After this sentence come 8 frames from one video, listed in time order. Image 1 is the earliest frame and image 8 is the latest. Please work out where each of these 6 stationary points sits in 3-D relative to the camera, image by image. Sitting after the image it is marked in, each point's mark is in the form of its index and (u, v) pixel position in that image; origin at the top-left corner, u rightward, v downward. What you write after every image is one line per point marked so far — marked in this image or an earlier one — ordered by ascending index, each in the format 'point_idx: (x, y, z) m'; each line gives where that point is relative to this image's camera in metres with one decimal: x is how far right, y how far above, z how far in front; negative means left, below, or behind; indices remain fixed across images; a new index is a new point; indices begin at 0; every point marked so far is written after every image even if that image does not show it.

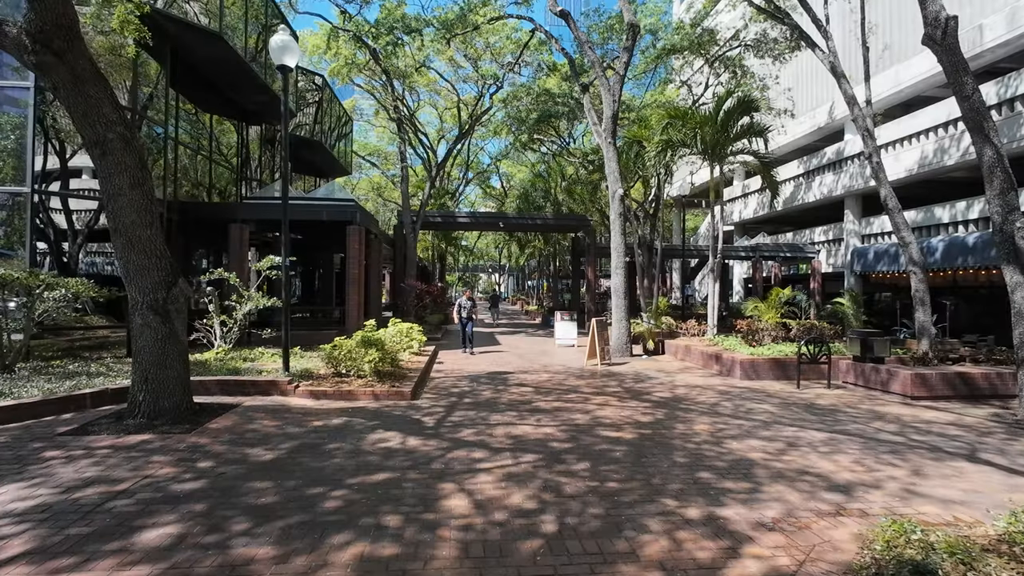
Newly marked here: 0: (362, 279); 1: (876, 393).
0: (-5.1, +0.3, +16.2) m
1: (+7.9, -2.3, +10.5) m
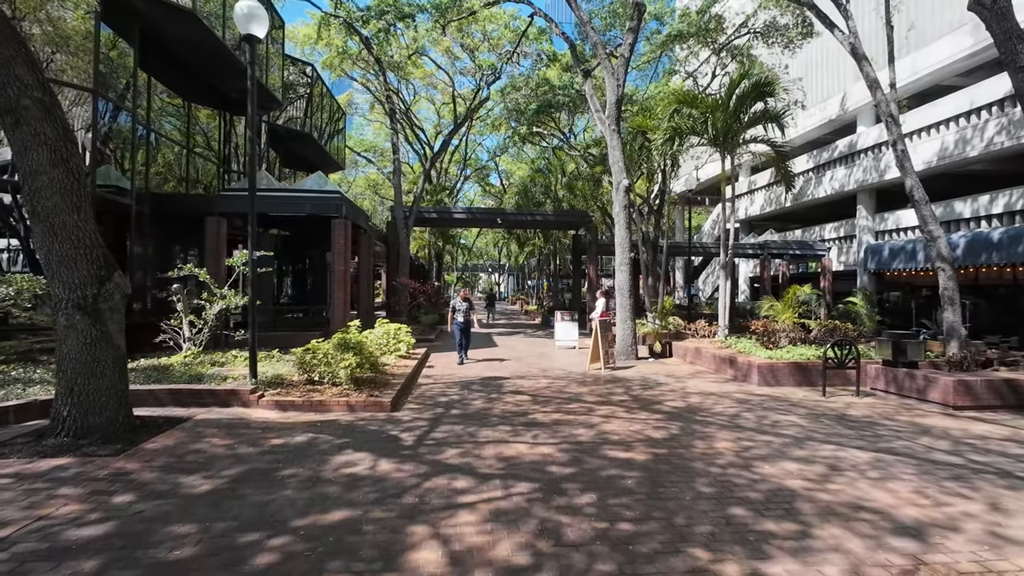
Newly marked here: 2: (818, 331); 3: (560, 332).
0: (-5.2, +0.4, +15.1) m
1: (+7.8, -2.2, +9.5) m
2: (+7.9, -1.1, +12.5) m
3: (+1.8, -1.6, +17.7) m
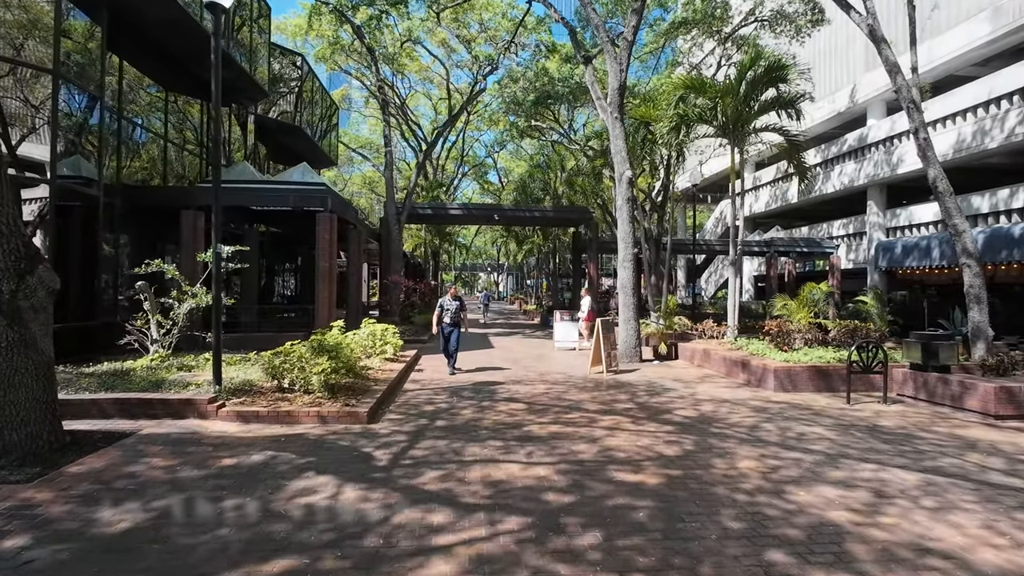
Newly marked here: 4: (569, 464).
0: (-5.3, +0.4, +14.2) m
1: (+7.7, -2.2, +8.6) m
2: (+7.8, -1.1, +11.7) m
3: (+1.7, -1.6, +16.8) m
4: (+0.7, -2.1, +5.6) m
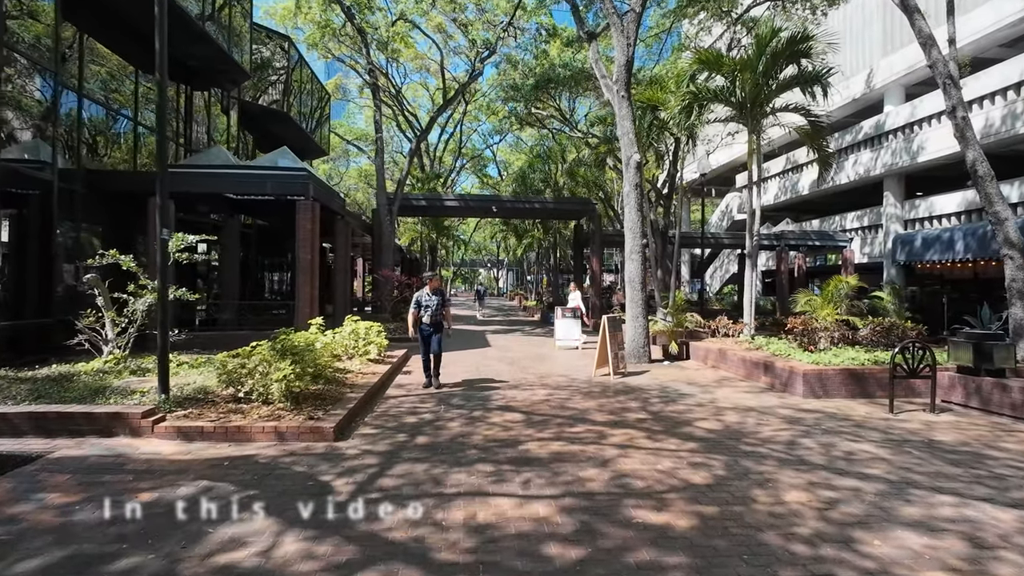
0: (-5.3, +0.6, +13.1) m
1: (+7.7, -2.1, +7.5) m
2: (+7.8, -0.9, +10.5) m
3: (+1.6, -1.4, +15.7) m
4: (+0.6, -2.0, +4.5) m
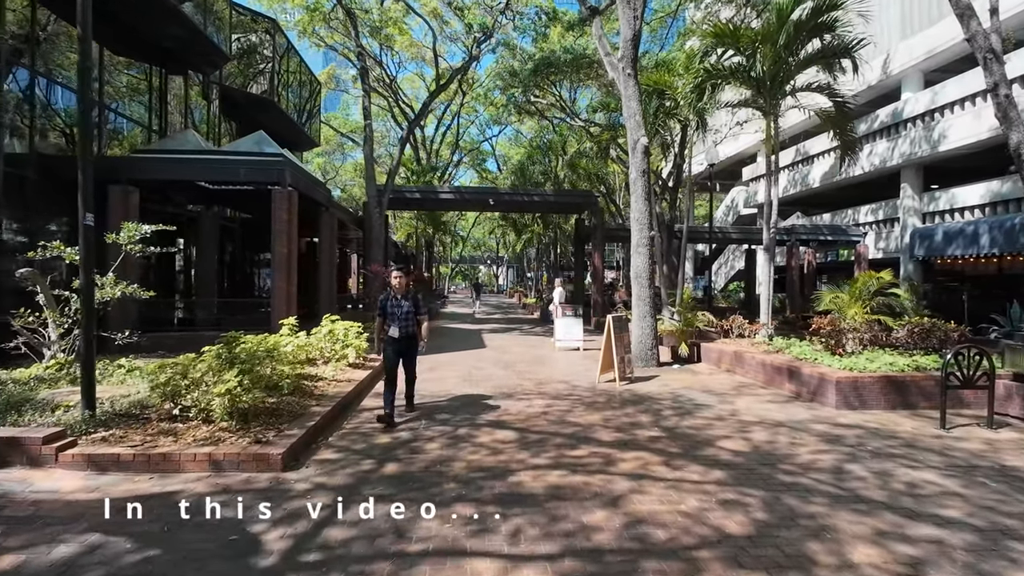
0: (-5.4, +0.7, +12.0) m
1: (+7.6, -2.0, +6.4) m
2: (+7.6, -0.9, +9.5) m
3: (+1.5, -1.3, +14.6) m
4: (+0.5, -1.9, +3.4) m
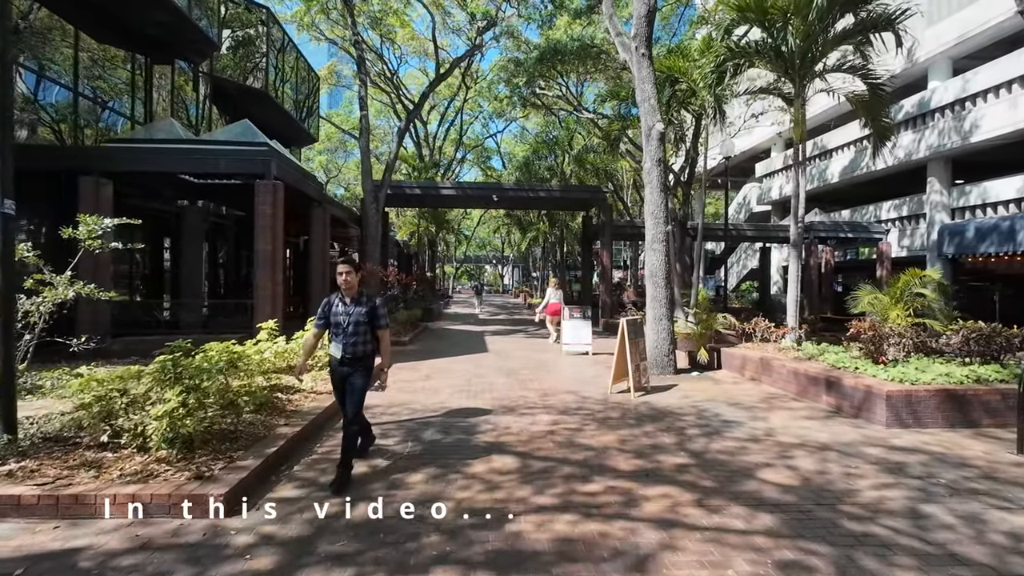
0: (-5.4, +0.6, +11.1) m
1: (+7.6, -2.0, +5.3) m
2: (+7.7, -0.9, +8.4) m
3: (+1.6, -1.3, +13.6) m
4: (+0.4, -1.9, +2.5) m
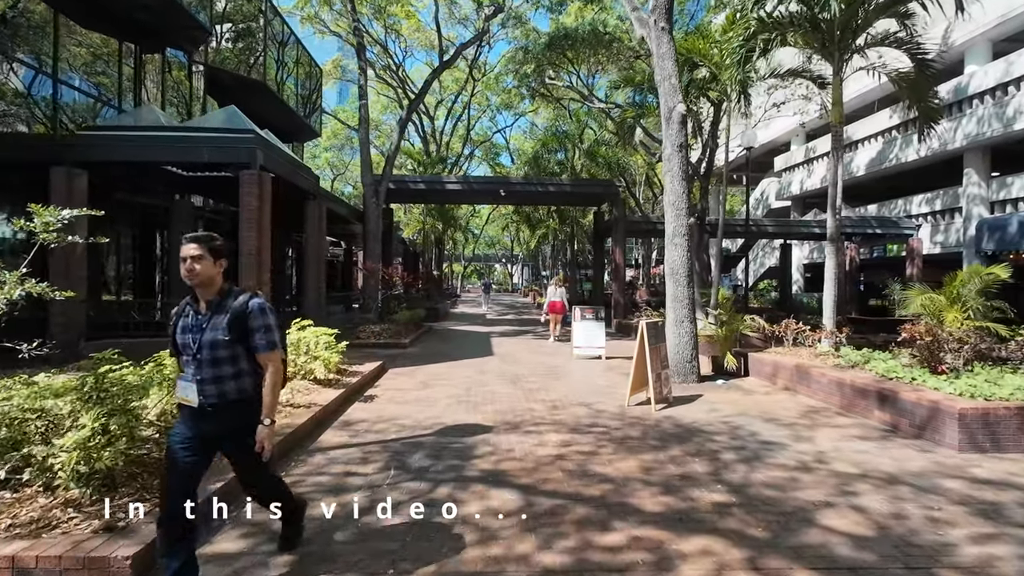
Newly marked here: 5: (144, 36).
0: (-5.2, +0.7, +10.3) m
1: (+7.6, -2.0, +4.2) m
2: (+7.8, -0.8, +7.3) m
3: (+1.8, -1.3, +12.7) m
4: (+0.4, -1.9, +1.5) m
5: (-11.8, +8.1, +15.4) m
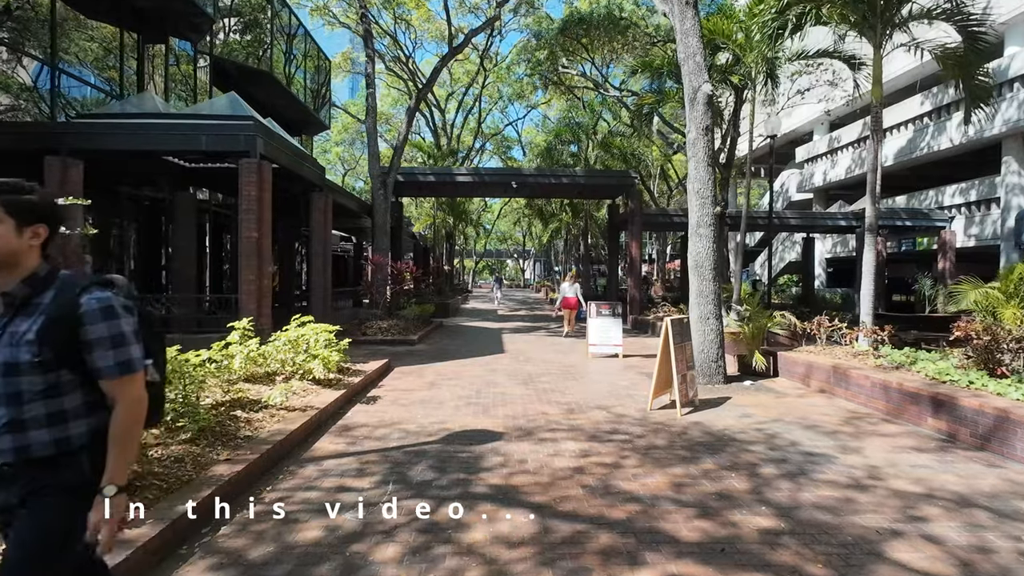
0: (-5.0, +0.8, +9.8) m
1: (+7.7, -1.9, +3.5) m
2: (+7.9, -0.7, +6.5) m
3: (+2.1, -1.1, +12.0) m
4: (+0.4, -1.9, +0.9) m
5: (-11.4, +8.2, +15.0) m
